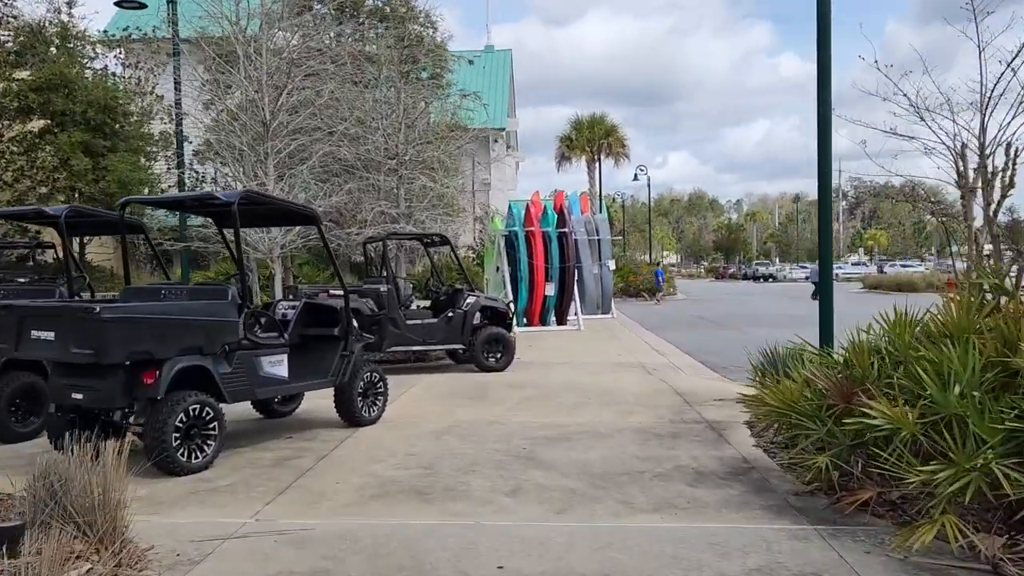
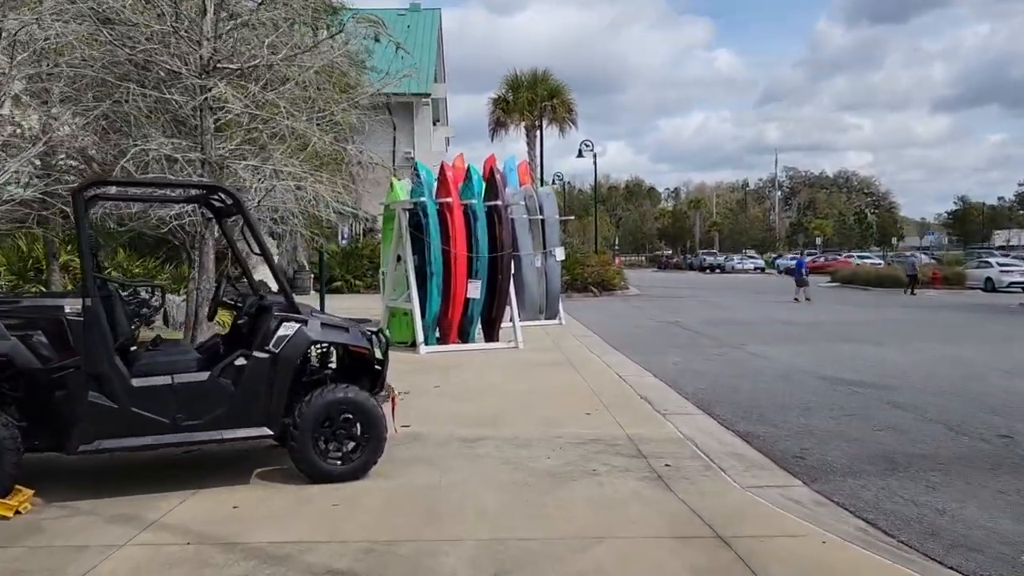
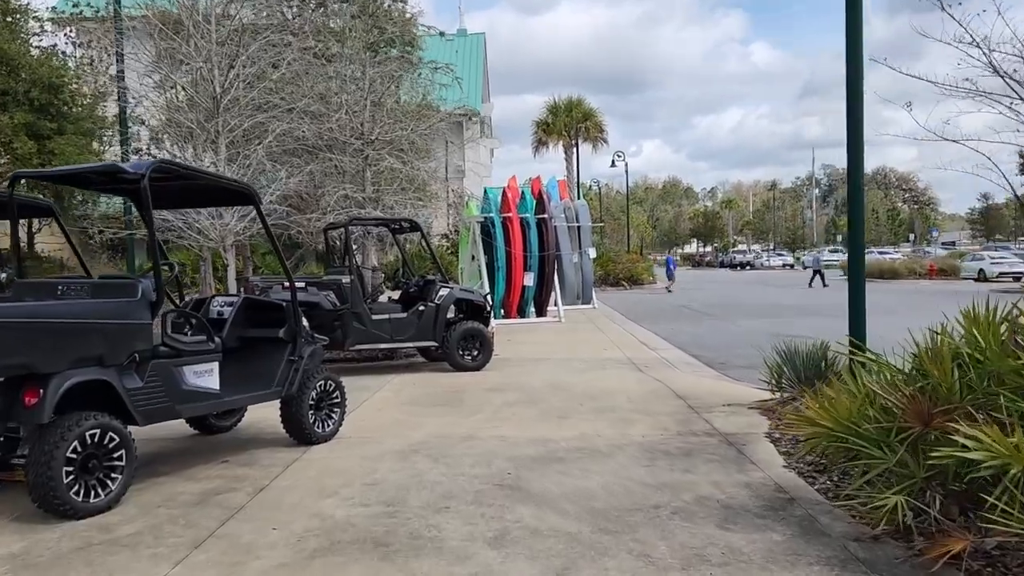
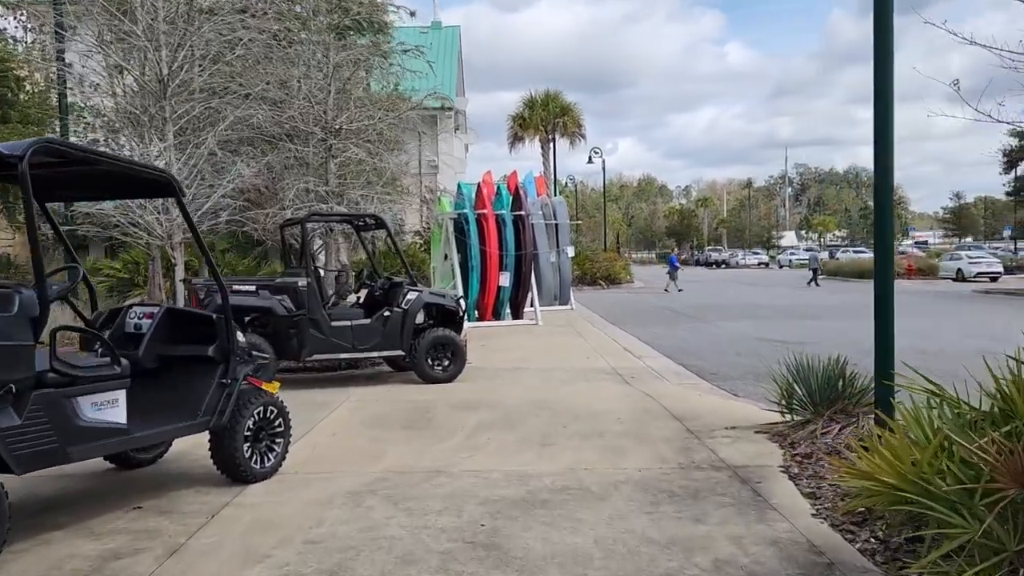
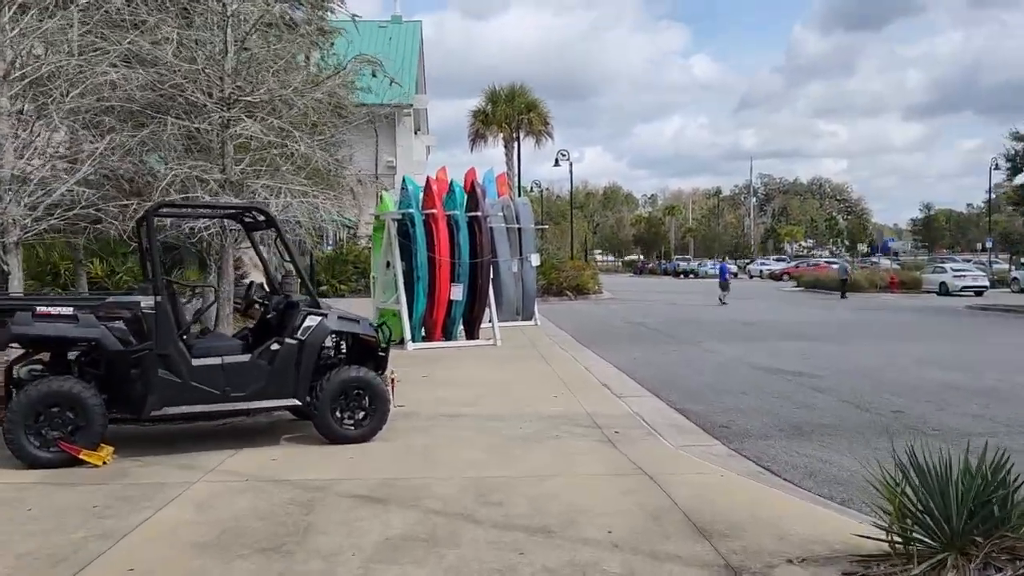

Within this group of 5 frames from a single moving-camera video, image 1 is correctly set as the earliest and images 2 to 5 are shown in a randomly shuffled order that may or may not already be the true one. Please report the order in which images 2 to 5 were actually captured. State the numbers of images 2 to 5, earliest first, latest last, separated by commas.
3, 4, 5, 2
